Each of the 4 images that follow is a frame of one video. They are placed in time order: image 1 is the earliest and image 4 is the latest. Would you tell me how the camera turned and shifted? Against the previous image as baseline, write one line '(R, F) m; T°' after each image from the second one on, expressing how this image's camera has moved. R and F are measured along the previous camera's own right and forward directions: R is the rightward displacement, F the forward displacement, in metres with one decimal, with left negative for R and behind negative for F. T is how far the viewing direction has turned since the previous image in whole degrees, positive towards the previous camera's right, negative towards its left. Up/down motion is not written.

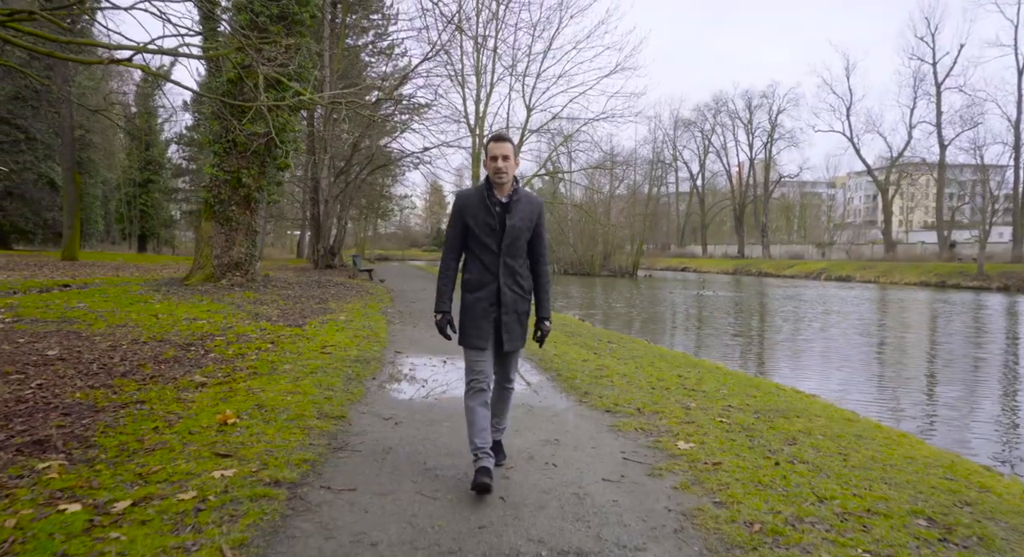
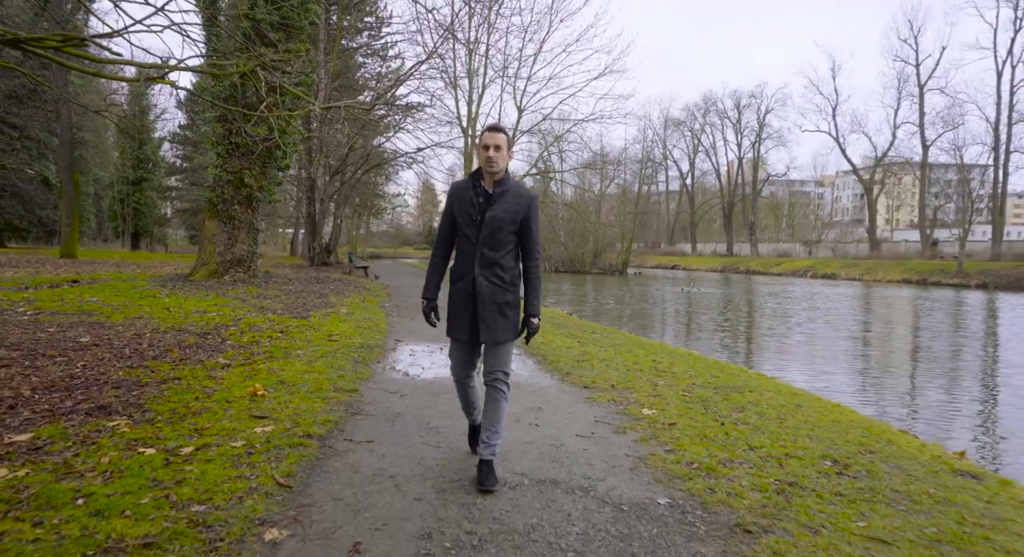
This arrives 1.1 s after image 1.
(0.0, -0.6) m; +1°
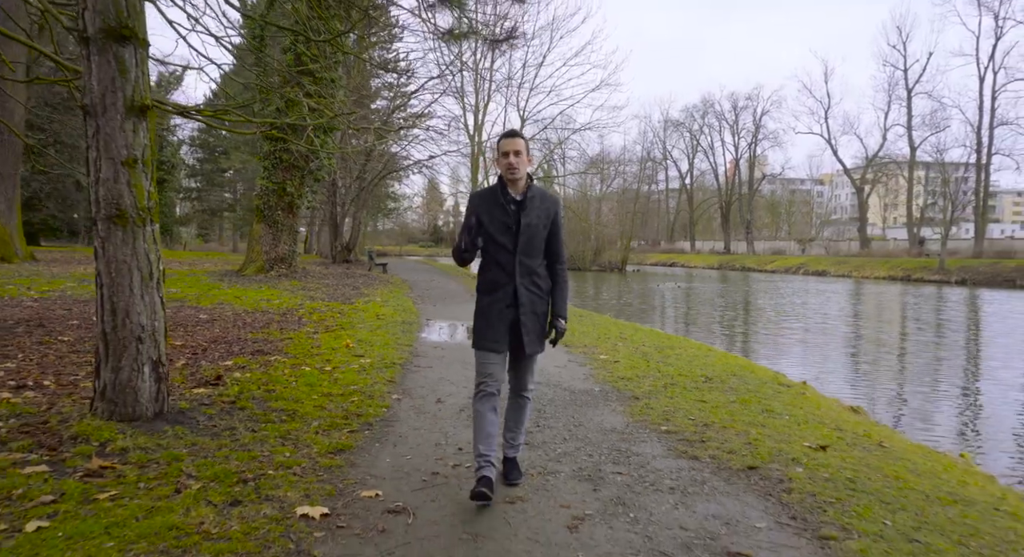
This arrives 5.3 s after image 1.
(0.0, -2.2) m; 0°
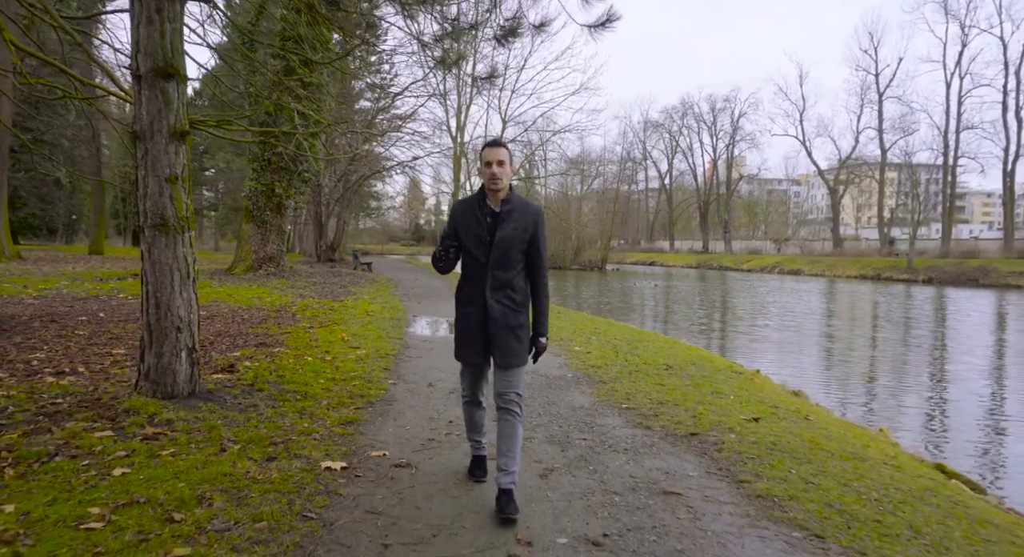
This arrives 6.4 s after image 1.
(0.0, -0.6) m; +2°
